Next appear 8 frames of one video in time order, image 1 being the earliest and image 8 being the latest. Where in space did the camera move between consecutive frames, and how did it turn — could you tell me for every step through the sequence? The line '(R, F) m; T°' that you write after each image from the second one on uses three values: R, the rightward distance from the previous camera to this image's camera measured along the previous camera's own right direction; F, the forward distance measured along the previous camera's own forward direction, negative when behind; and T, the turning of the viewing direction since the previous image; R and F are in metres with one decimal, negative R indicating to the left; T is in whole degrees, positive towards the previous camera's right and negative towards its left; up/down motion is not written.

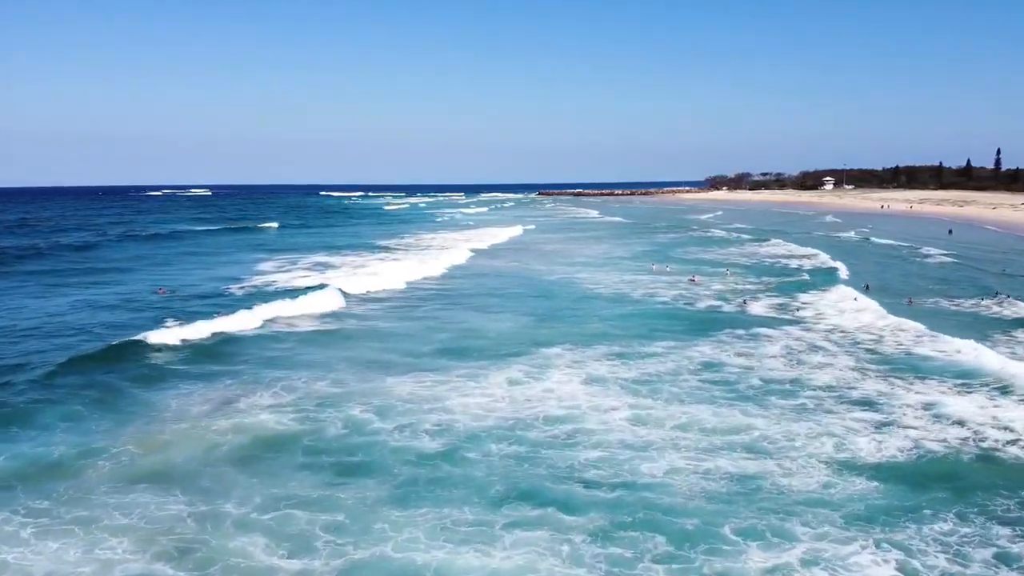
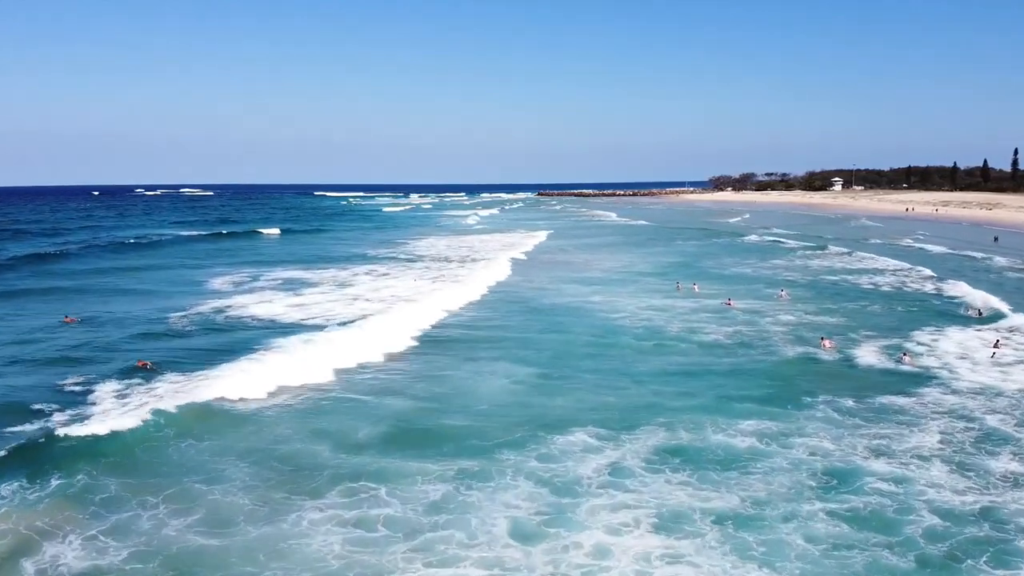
(-0.1, +6.1) m; 0°
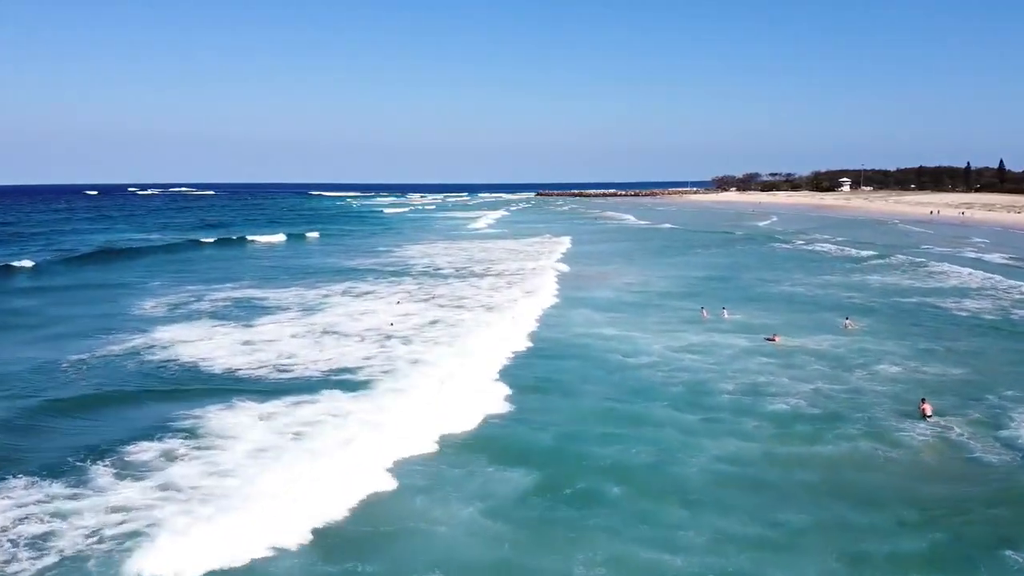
(+0.2, +5.2) m; 0°
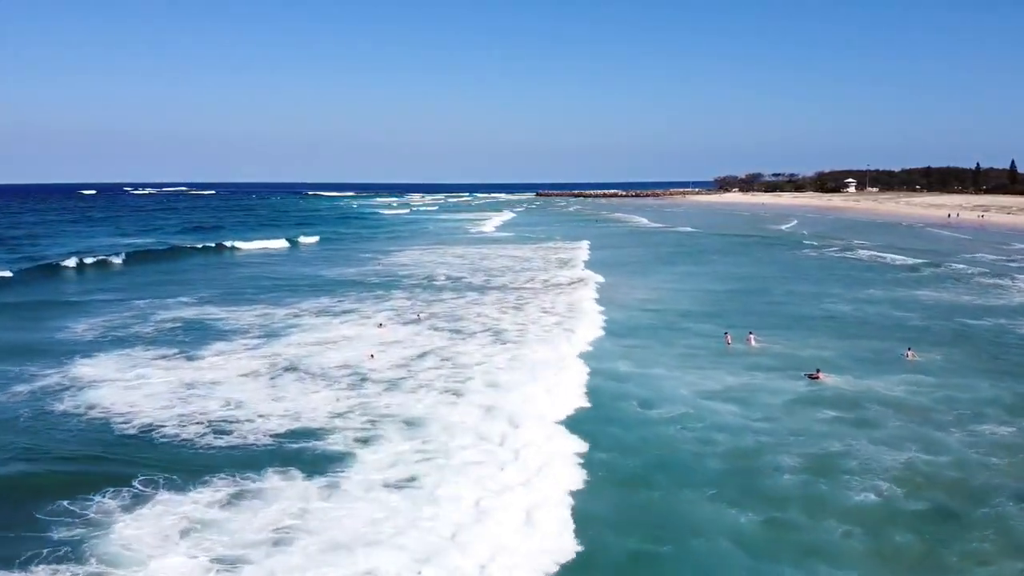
(+0.1, +3.4) m; 0°
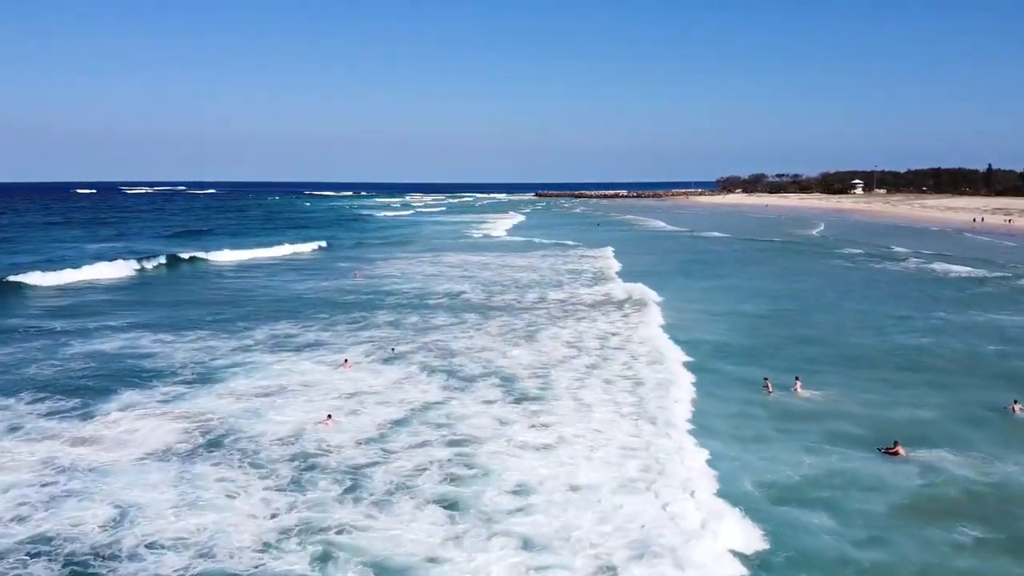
(-0.2, +4.1) m; 0°
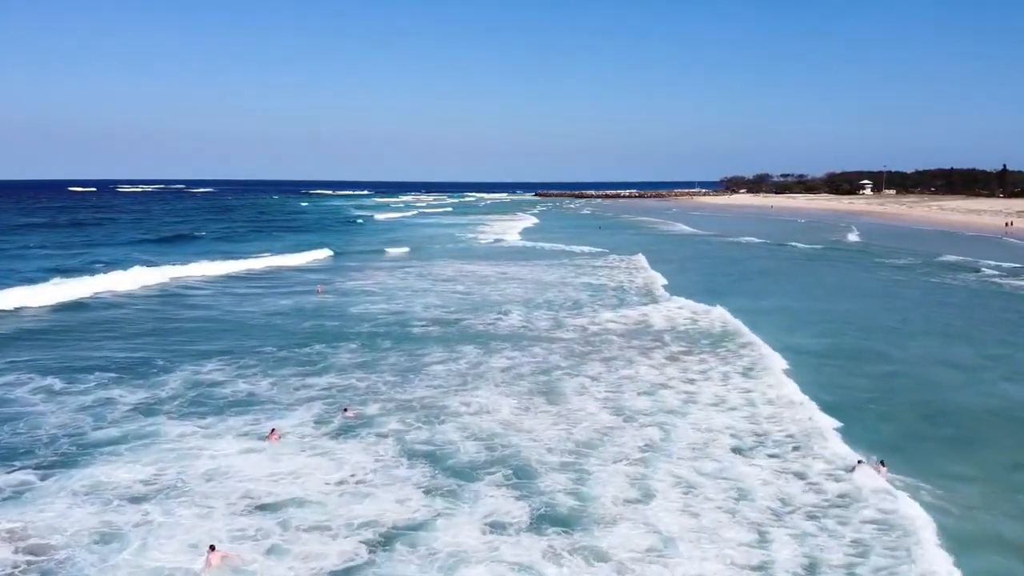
(-0.3, +4.7) m; 0°
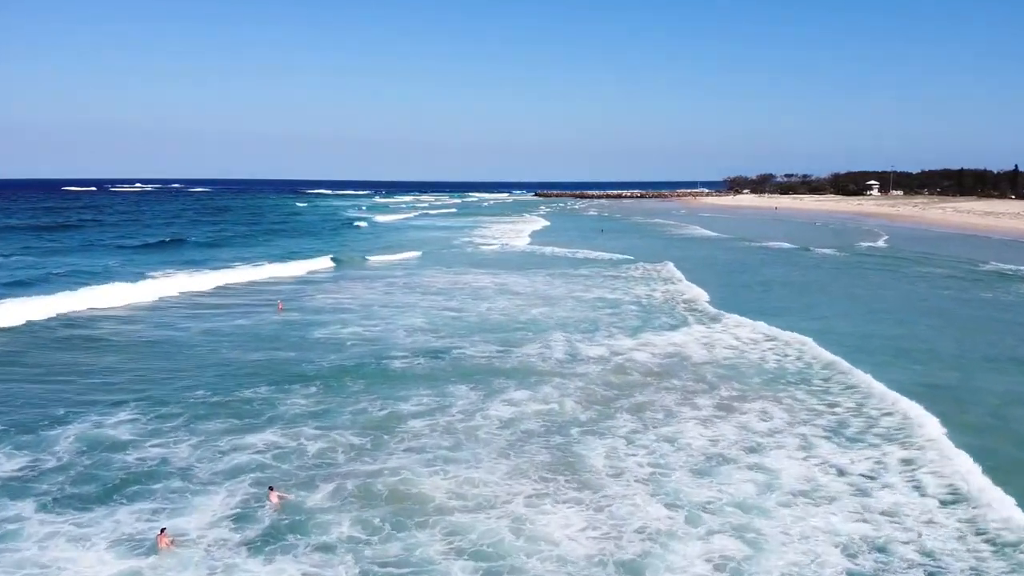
(-0.1, +3.2) m; 0°
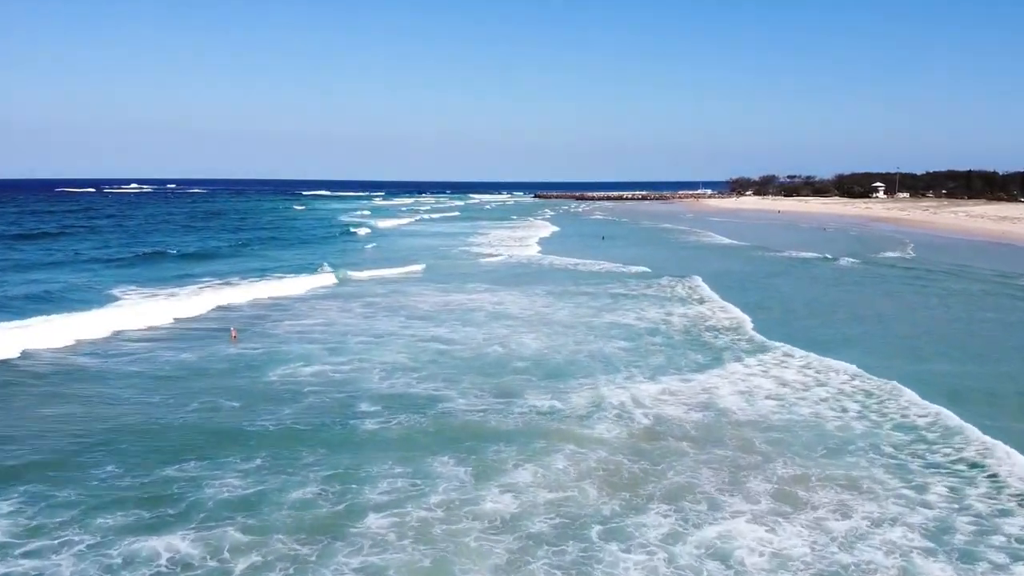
(+0.1, +2.5) m; 0°
